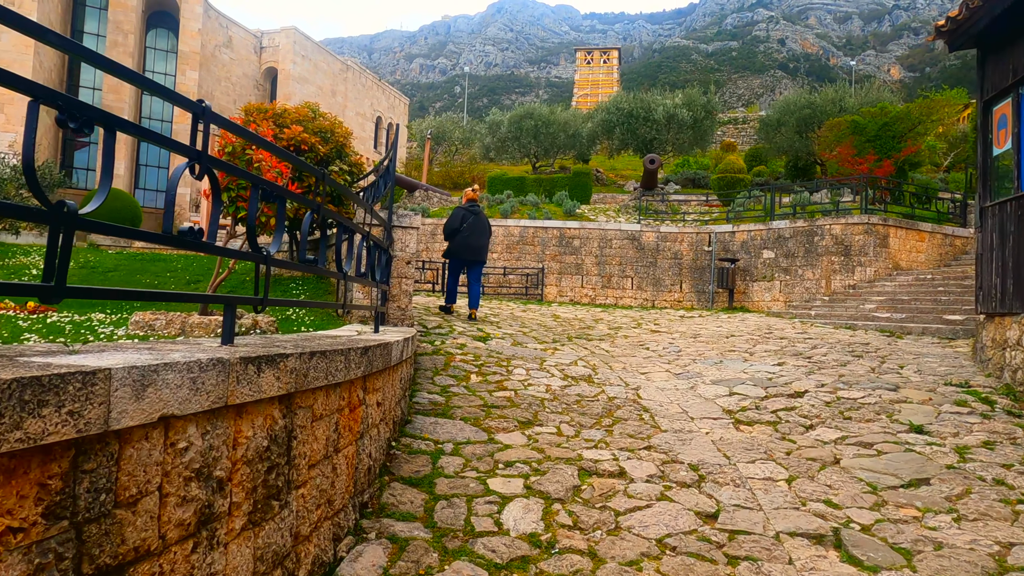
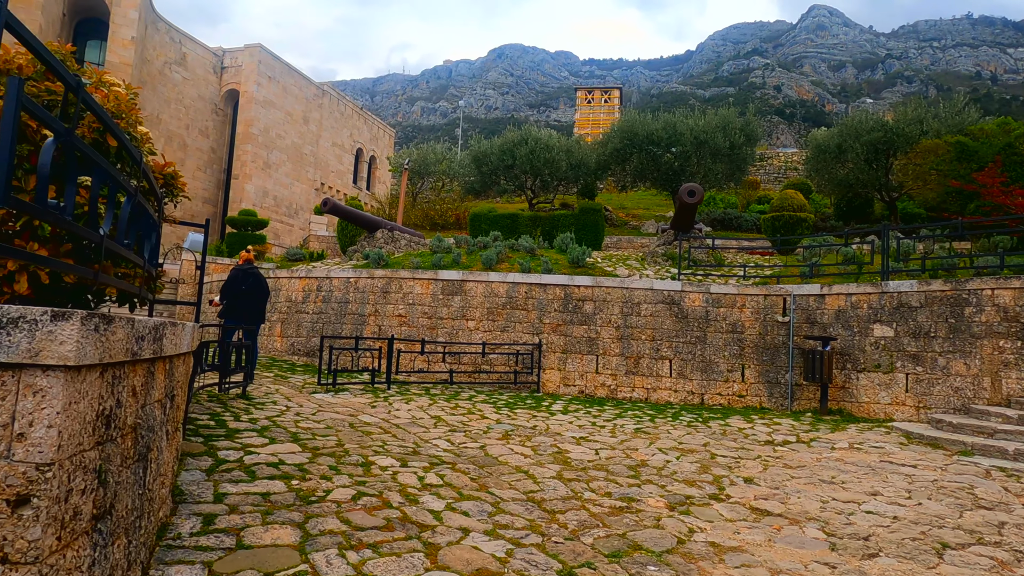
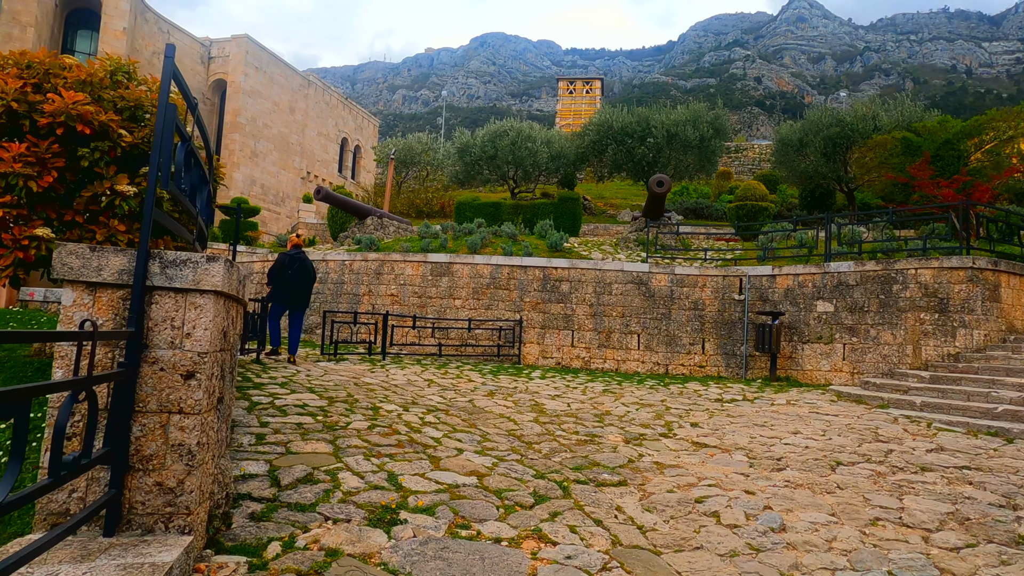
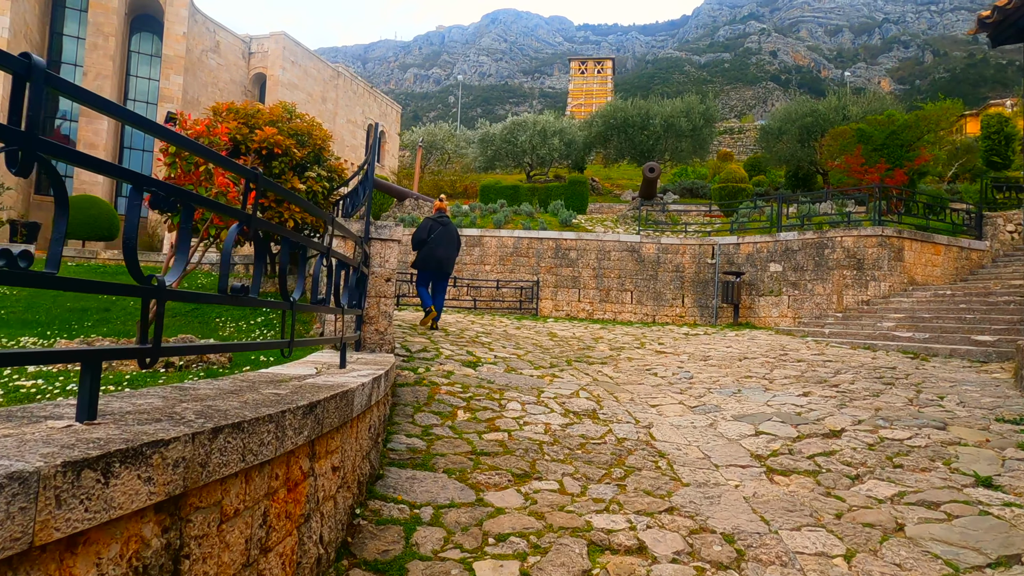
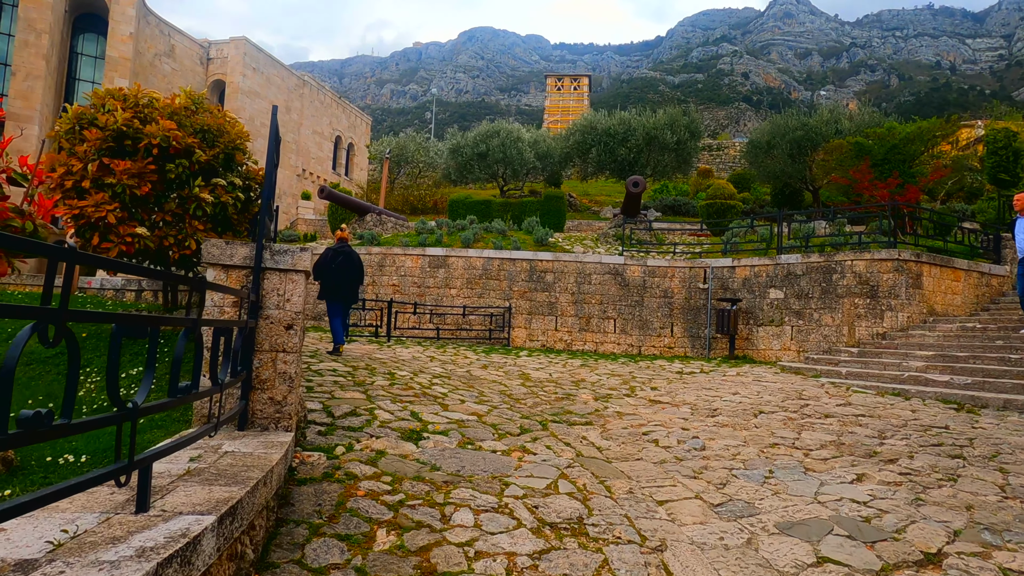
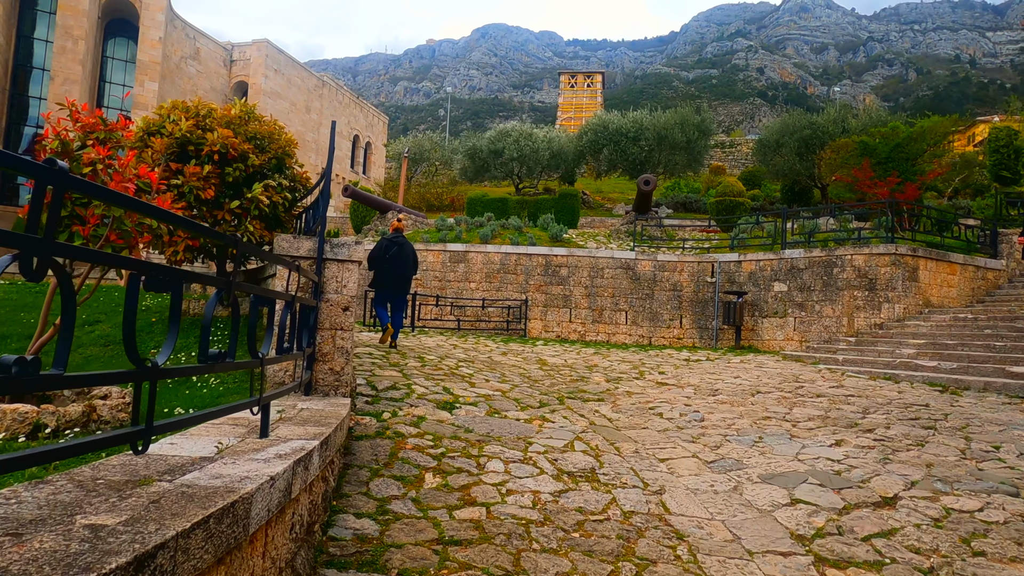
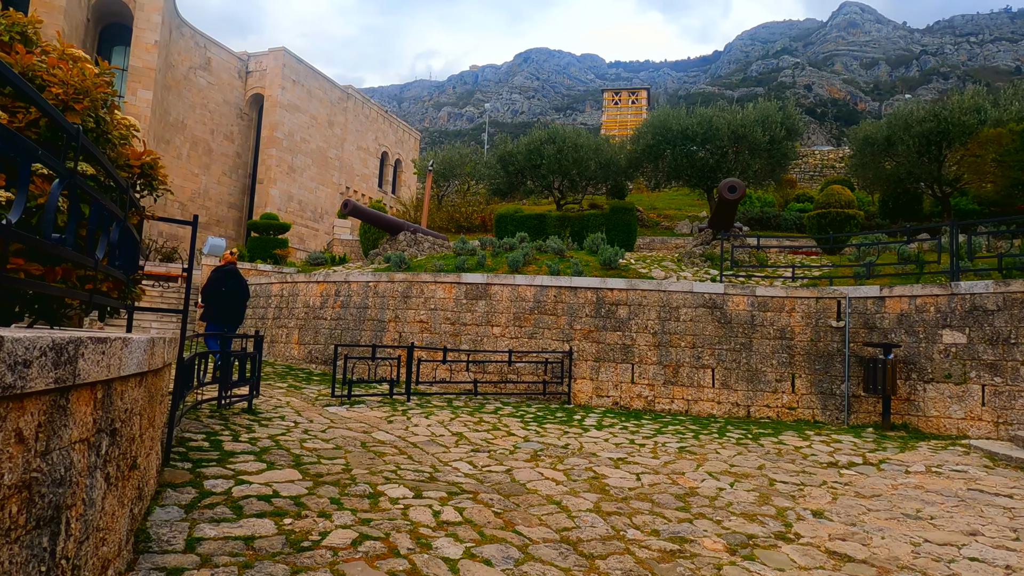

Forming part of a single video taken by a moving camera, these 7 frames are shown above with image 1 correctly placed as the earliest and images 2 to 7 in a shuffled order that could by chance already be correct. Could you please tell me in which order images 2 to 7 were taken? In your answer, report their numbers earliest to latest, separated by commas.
4, 6, 5, 3, 2, 7
